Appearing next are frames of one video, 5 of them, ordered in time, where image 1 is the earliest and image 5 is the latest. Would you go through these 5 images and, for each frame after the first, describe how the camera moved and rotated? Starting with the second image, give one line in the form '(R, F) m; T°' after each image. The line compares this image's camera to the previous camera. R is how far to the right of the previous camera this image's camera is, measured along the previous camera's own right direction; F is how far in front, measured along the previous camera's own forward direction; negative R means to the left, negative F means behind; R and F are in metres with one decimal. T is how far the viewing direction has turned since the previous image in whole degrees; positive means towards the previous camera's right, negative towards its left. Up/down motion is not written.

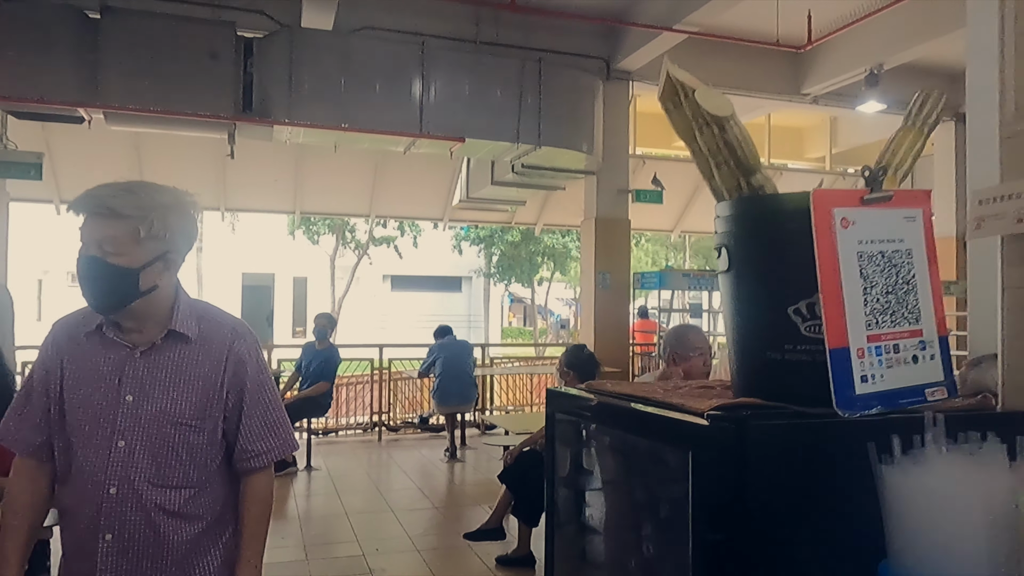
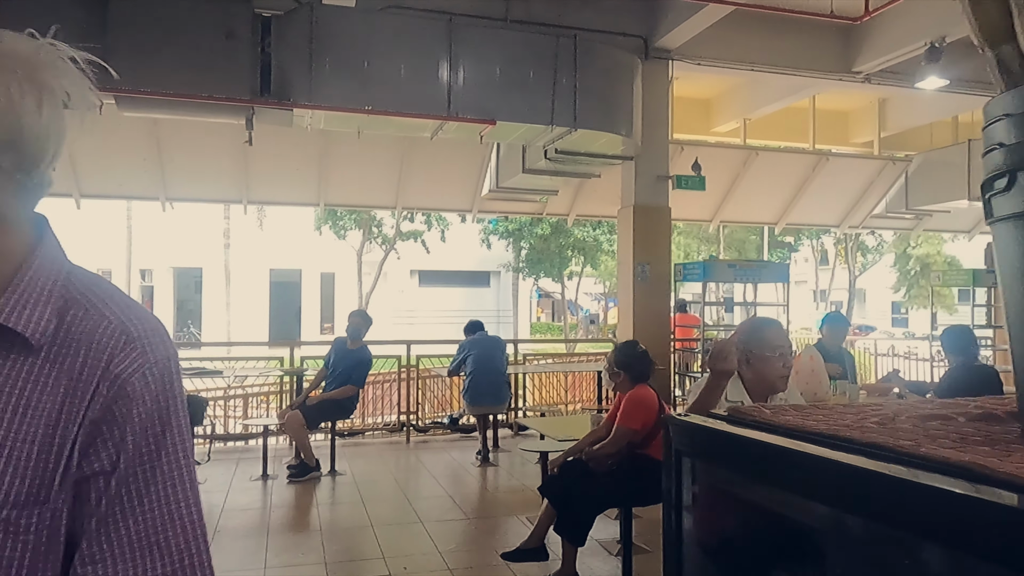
(-0.1, +0.4) m; -2°
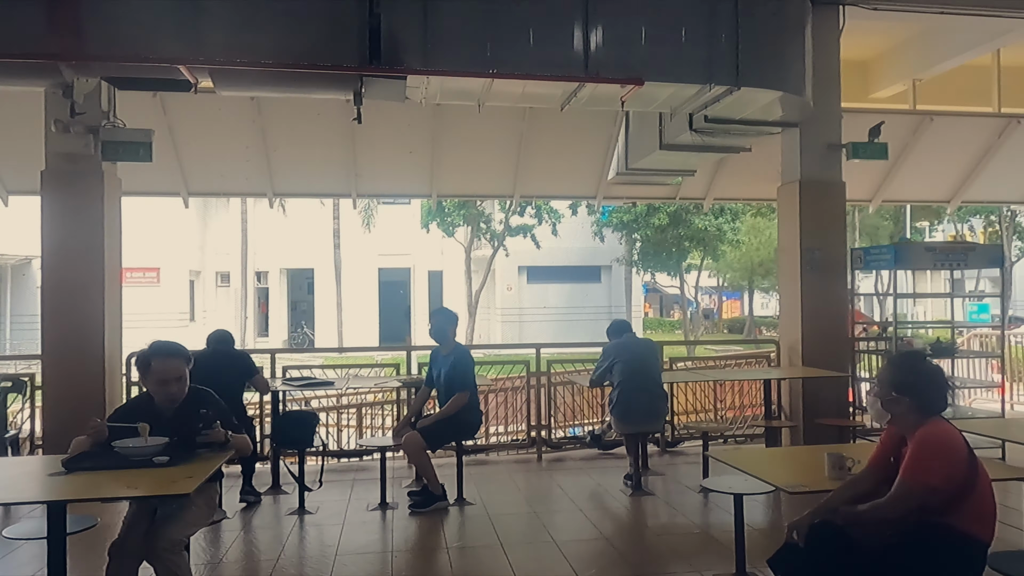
(-0.3, +0.9) m; -8°
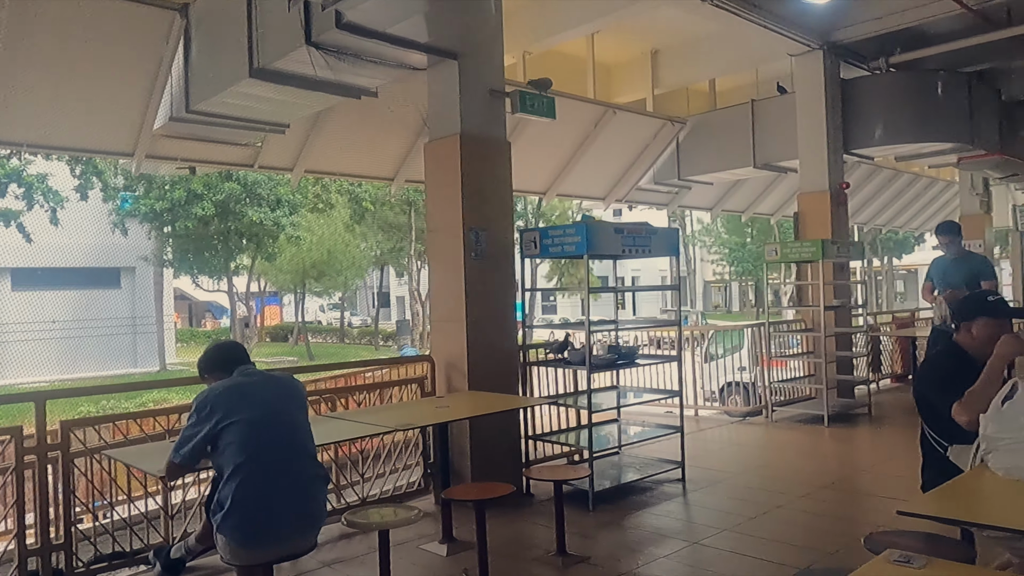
(0.0, +2.4) m; +34°
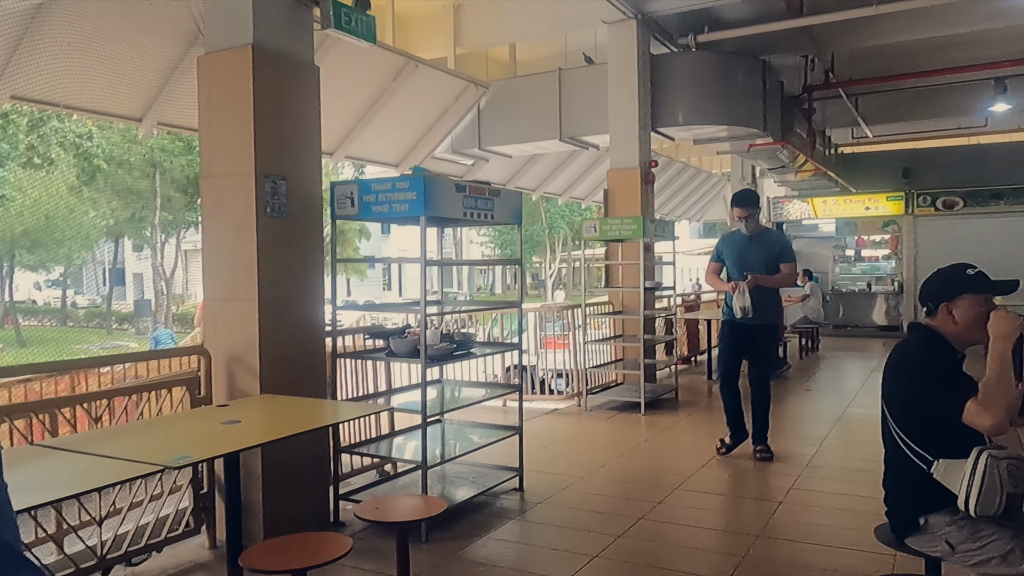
(-0.2, +1.0) m; +18°
